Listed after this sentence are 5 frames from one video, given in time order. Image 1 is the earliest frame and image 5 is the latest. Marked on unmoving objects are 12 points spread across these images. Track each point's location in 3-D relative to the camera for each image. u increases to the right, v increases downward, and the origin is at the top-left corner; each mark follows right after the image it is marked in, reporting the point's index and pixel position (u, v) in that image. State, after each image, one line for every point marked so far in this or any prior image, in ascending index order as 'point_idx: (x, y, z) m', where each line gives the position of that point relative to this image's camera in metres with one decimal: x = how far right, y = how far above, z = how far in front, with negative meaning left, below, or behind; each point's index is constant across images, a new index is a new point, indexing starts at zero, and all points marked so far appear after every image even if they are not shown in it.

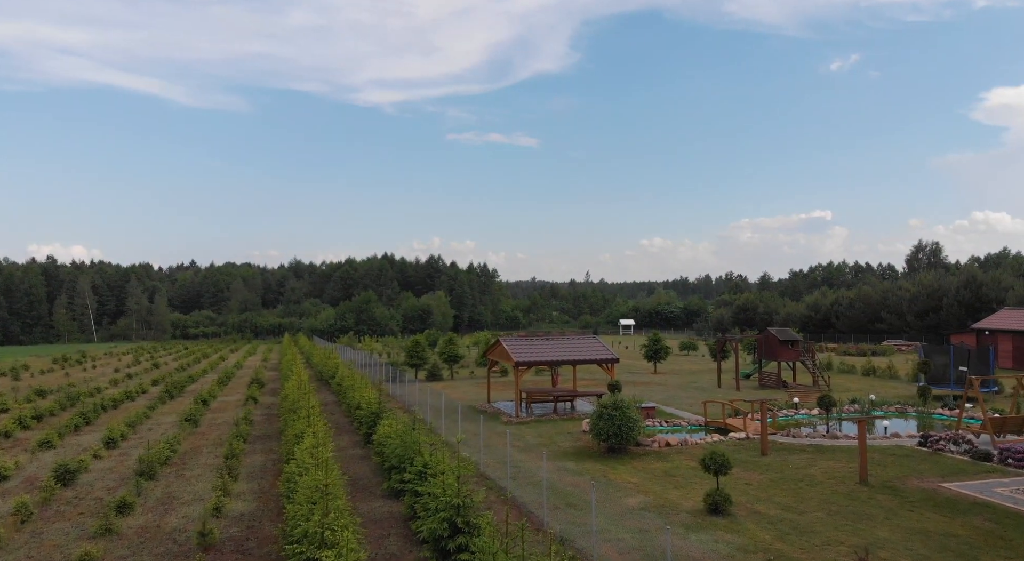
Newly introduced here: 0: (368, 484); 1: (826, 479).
0: (-3.1, -4.4, +17.1) m
1: (+6.9, -4.3, +17.1) m
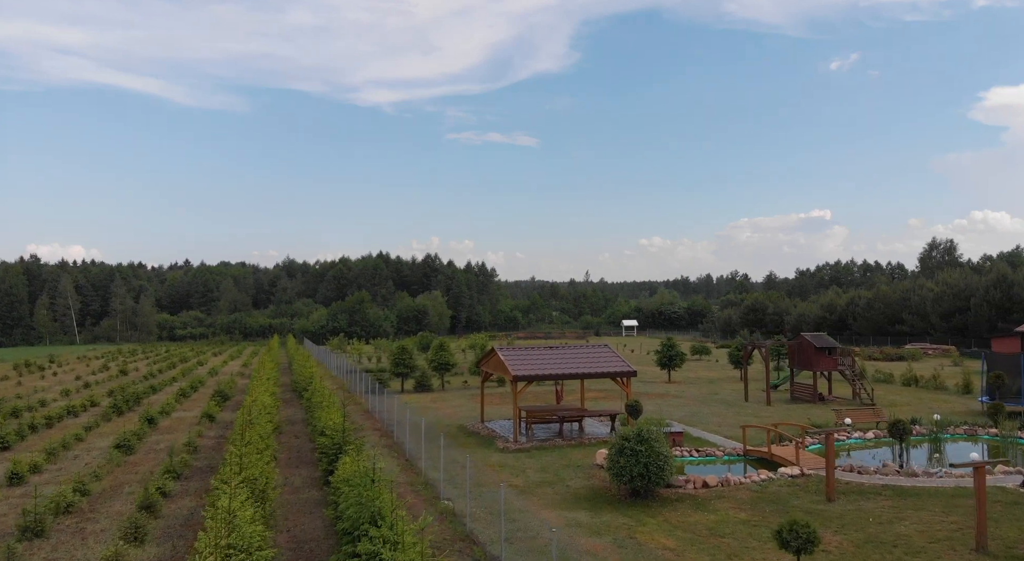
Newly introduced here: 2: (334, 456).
0: (-3.2, -4.4, +12.8) m
1: (+6.8, -4.3, +12.8) m
2: (-4.1, -4.1, +18.1) m
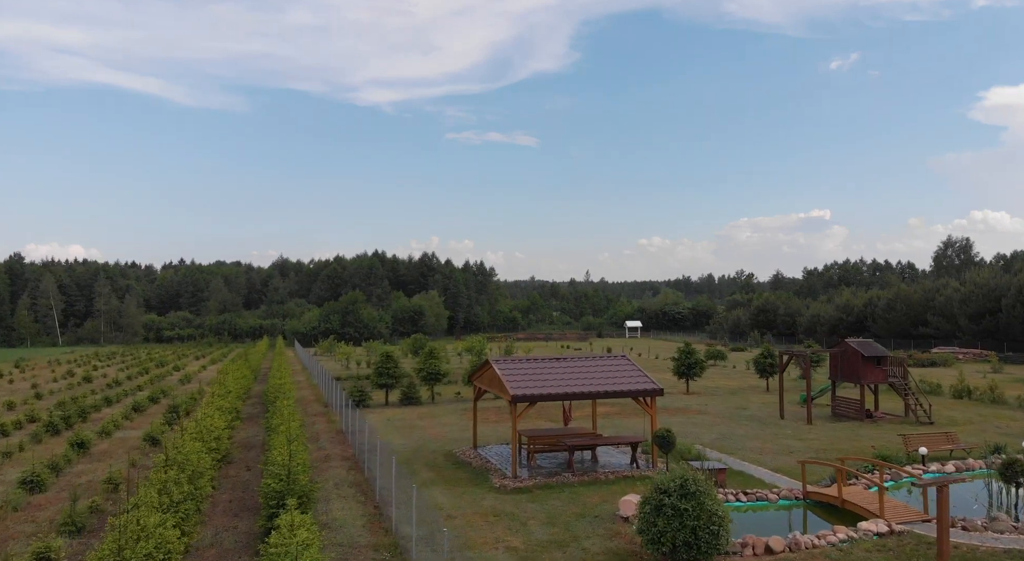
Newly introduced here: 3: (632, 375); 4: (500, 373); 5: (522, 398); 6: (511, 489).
0: (-3.2, -4.3, +8.6) m
1: (+6.8, -4.2, +8.7) m
2: (-4.1, -4.0, +13.9) m
3: (+3.0, -2.3, +19.8) m
4: (-0.3, -2.3, +19.5) m
5: (+0.2, -2.7, +18.4) m
6: (0.0, -4.5, +16.9) m
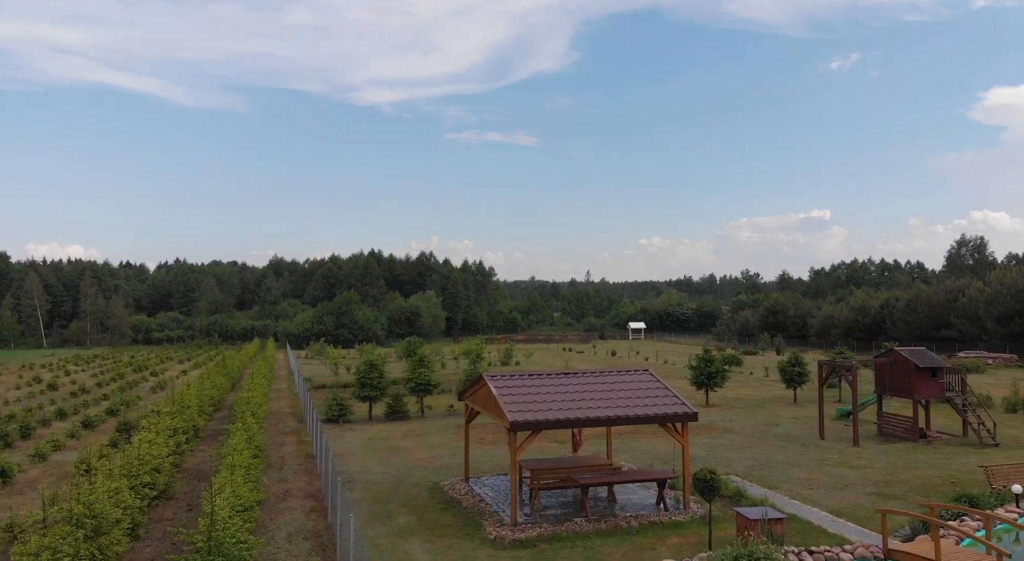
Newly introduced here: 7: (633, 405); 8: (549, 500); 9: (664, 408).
0: (-3.3, -4.3, +5.1) m
1: (+6.8, -4.2, +5.2) m
2: (-4.1, -4.0, +10.4) m
3: (+3.0, -2.3, +16.3) m
4: (-0.3, -2.3, +16.0) m
5: (+0.2, -2.7, +14.9) m
6: (0.0, -4.5, +13.4) m
7: (+2.4, -2.5, +15.8) m
8: (+0.8, -4.5, +16.2) m
9: (+3.0, -2.5, +15.7) m
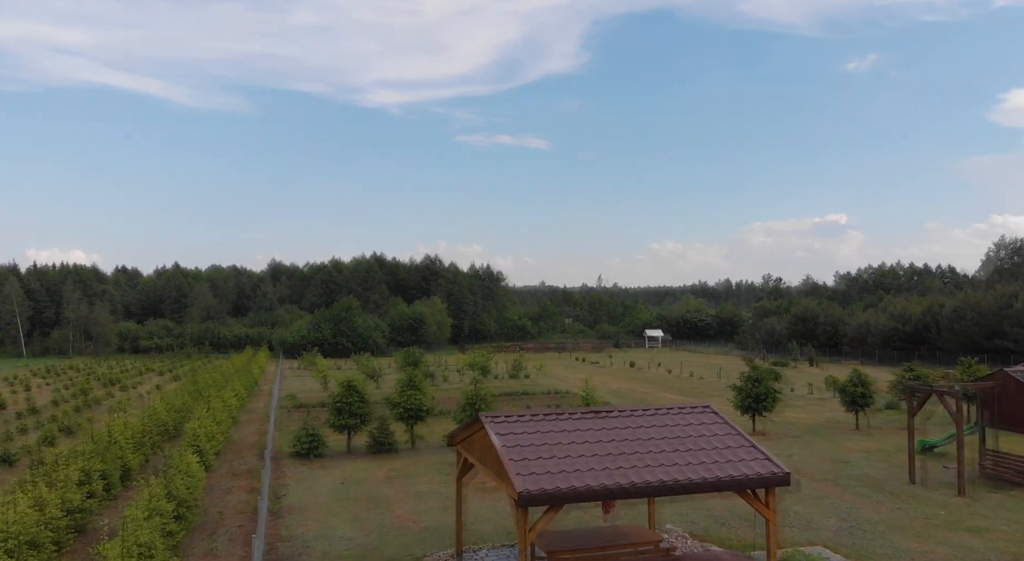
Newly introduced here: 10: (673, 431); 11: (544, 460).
0: (-3.3, -4.3, +0.3) m
1: (+6.7, -4.2, +0.2) m
2: (-4.1, -4.0, +5.6) m
3: (+3.1, -2.3, +11.4) m
4: (-0.2, -2.3, +11.2) m
5: (+0.3, -2.7, +10.0) m
6: (0.0, -4.5, +8.6) m
7: (+2.5, -2.5, +10.9) m
8: (+0.9, -4.5, +11.3) m
9: (+3.1, -2.6, +10.8) m
10: (+2.3, -2.2, +11.6) m
11: (+0.4, -2.4, +10.8) m
